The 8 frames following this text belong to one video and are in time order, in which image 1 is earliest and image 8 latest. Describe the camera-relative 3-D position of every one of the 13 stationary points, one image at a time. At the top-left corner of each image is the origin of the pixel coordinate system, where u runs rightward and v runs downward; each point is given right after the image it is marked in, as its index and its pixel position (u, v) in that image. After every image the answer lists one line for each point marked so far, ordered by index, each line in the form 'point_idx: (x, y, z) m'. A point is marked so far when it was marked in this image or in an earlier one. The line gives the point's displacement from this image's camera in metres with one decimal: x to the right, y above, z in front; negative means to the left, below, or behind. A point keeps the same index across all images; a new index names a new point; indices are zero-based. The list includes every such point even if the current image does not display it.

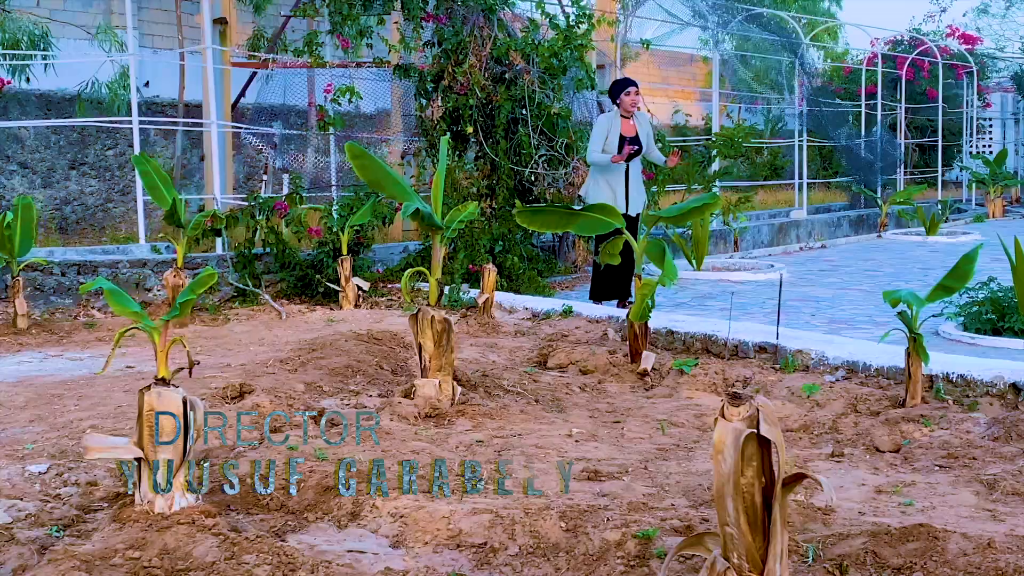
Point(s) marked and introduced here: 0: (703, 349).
0: (+0.8, -0.3, +5.4) m
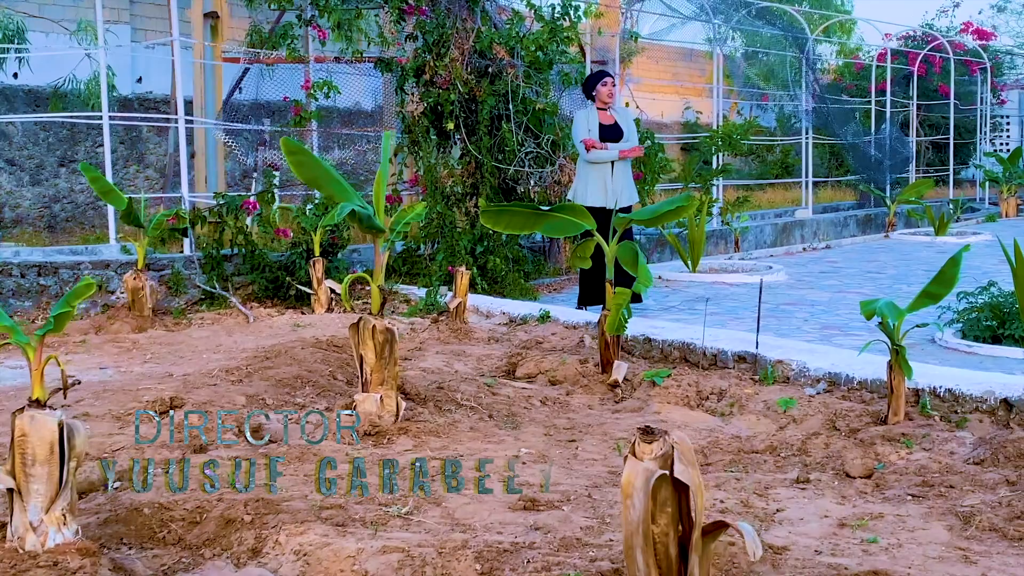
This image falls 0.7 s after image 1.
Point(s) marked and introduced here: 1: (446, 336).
0: (+0.7, -0.3, +5.1) m
1: (-0.3, -0.2, +5.7) m
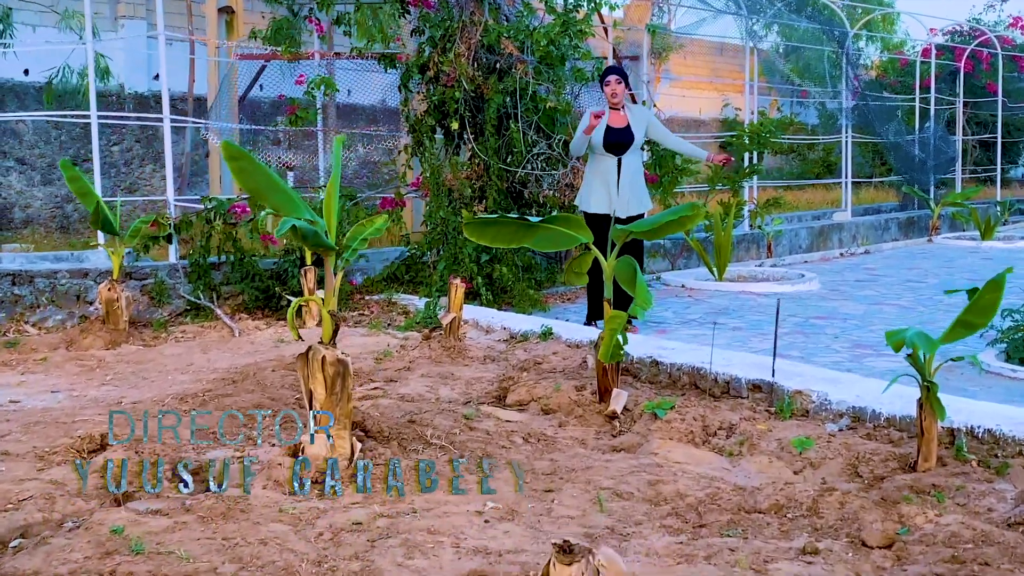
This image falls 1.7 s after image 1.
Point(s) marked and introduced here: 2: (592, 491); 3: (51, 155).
0: (+0.7, -0.4, +4.6) m
1: (-0.3, -0.3, +5.3) m
2: (+0.2, -0.5, +3.2) m
3: (-4.2, +1.2, +11.3) m
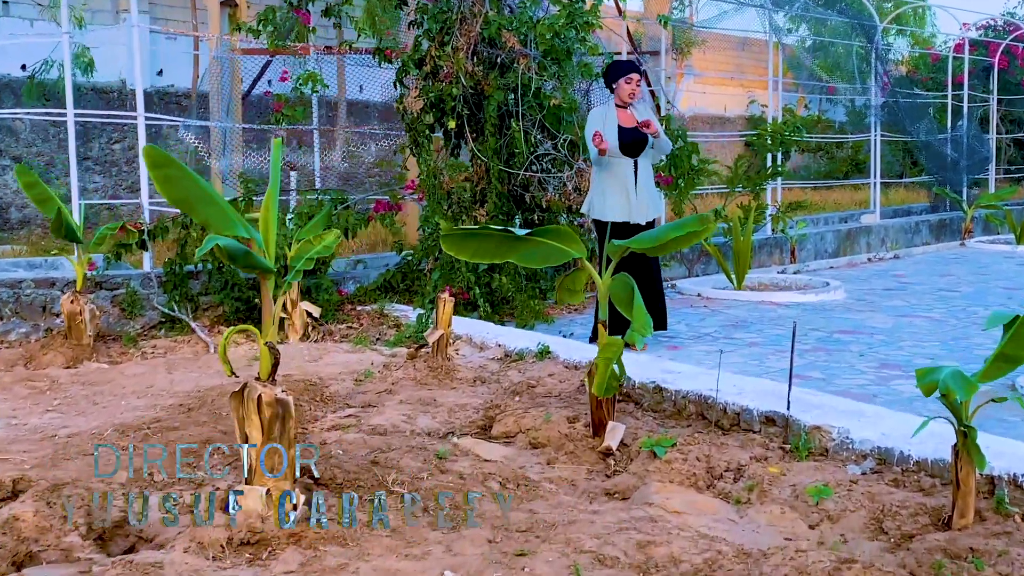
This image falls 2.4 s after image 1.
0: (+0.6, -0.4, +4.1) m
1: (-0.3, -0.3, +4.8) m
2: (+0.1, -0.6, +2.7) m
3: (-4.1, +1.2, +11.0) m
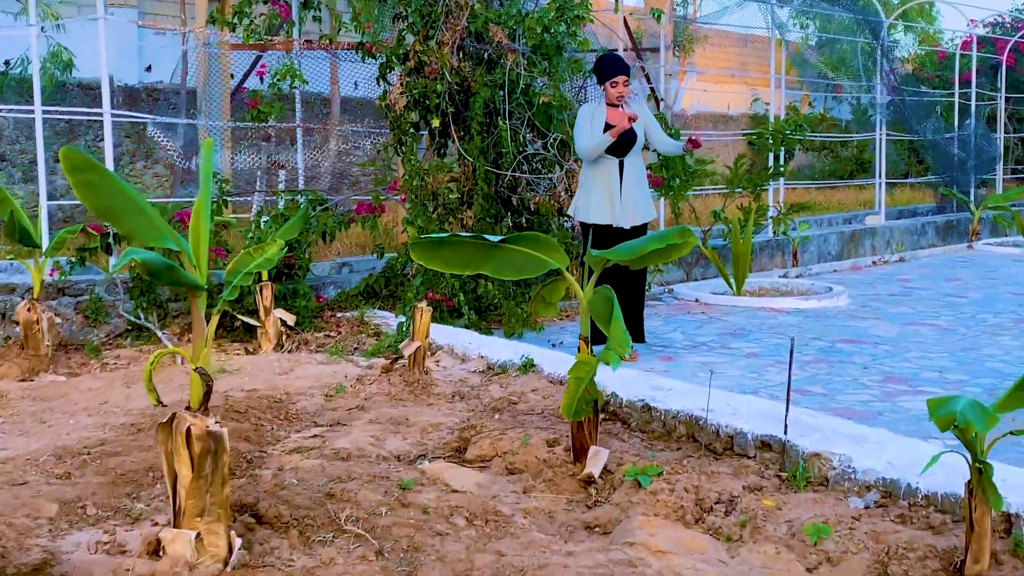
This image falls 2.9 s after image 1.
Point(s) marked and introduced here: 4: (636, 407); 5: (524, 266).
0: (+0.5, -0.4, +3.8) m
1: (-0.4, -0.4, +4.5) m
2: (+0.1, -0.6, +2.4) m
3: (-4.1, +1.2, +10.7) m
4: (+0.4, -0.4, +4.0) m
5: (0.0, +0.1, +3.5) m
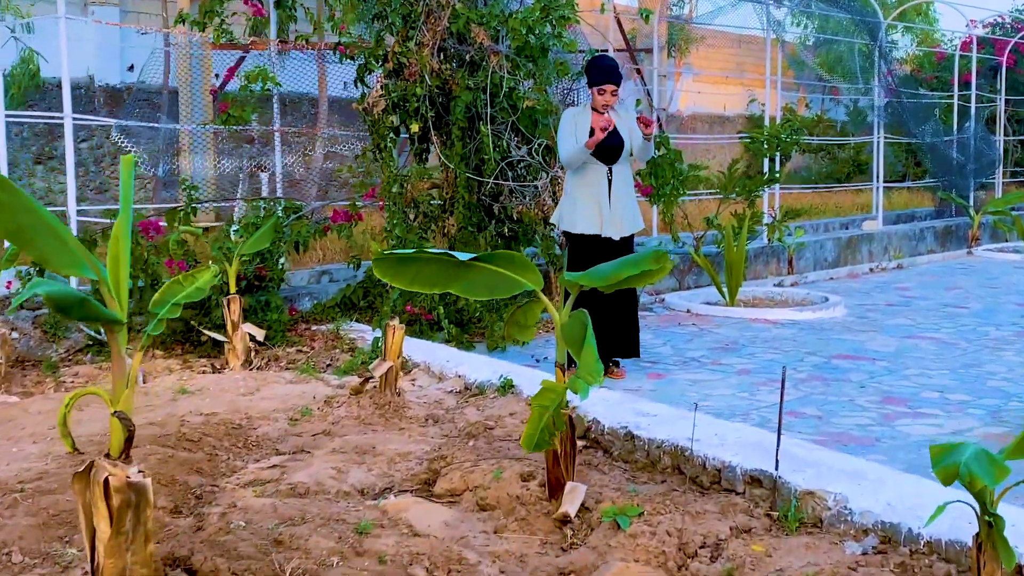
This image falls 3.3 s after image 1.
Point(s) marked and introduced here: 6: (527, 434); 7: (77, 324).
0: (+0.5, -0.5, +3.6) m
1: (-0.5, -0.4, +4.3) m
2: (0.0, -0.7, +2.2) m
3: (-4.2, +1.1, +10.4) m
4: (+0.3, -0.4, +3.8) m
5: (0.0, 0.0, +3.2) m
6: (+0.1, -0.4, +3.0) m
7: (-1.8, -0.1, +5.2) m
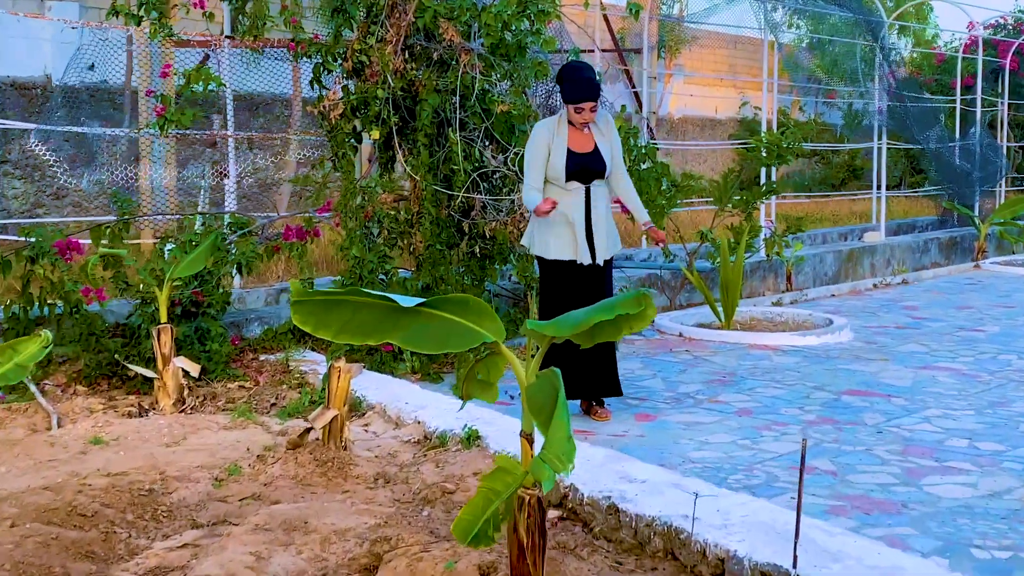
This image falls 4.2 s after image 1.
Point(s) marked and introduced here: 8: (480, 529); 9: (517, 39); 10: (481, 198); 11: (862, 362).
0: (+0.4, -0.6, +3.0) m
1: (-0.6, -0.5, +3.6) m
2: (-0.1, -0.8, +1.5) m
3: (-4.3, +1.0, +9.8) m
4: (+0.2, -0.6, +3.2) m
5: (-0.1, -0.1, +2.6) m
6: (0.0, -0.5, +2.4) m
7: (-1.9, -0.3, +4.6) m
8: (0.0, -0.5, +2.4) m
9: (0.0, +1.1, +5.3) m
10: (-0.1, +0.4, +5.4) m
11: (+1.6, -0.4, +5.9) m
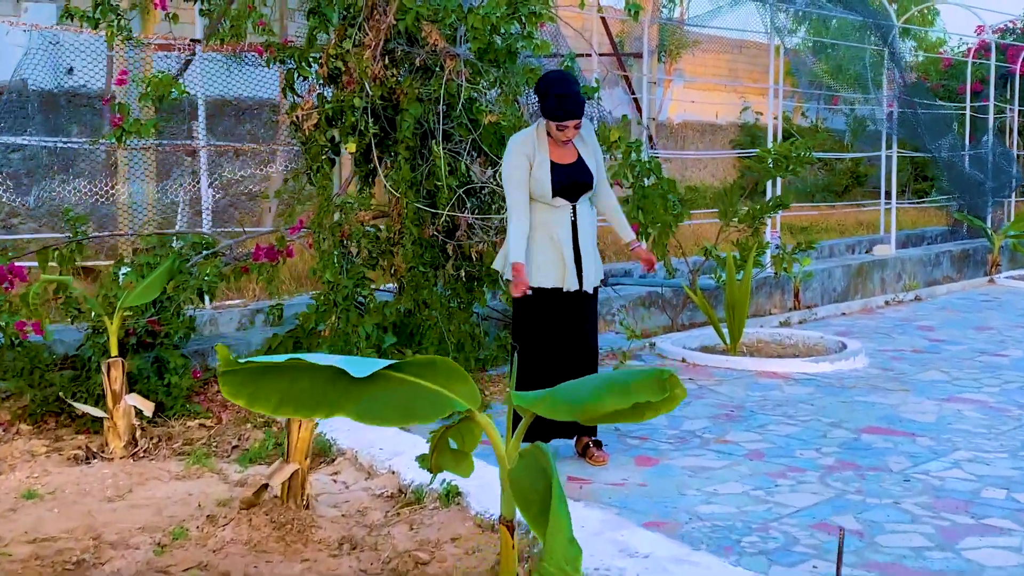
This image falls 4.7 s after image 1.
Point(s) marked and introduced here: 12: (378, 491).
0: (+0.3, -0.7, +2.5) m
1: (-0.6, -0.6, +3.2) m
2: (-0.2, -0.9, +1.1) m
3: (-4.4, +0.9, +9.3) m
4: (+0.2, -0.6, +2.7) m
5: (-0.2, -0.2, +2.2) m
6: (-0.1, -0.6, +2.0) m
7: (-2.0, -0.3, +4.1) m
8: (0.0, -0.6, +2.0) m
9: (0.0, +1.0, +4.9) m
10: (-0.2, +0.3, +4.9) m
11: (+1.6, -0.5, +5.5) m
12: (-0.4, -0.6, +3.6) m
